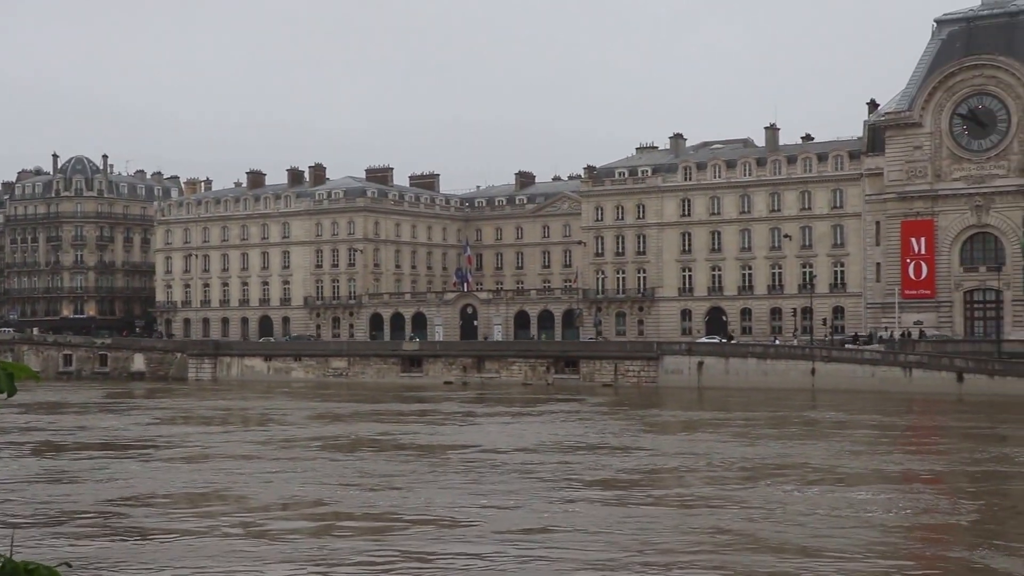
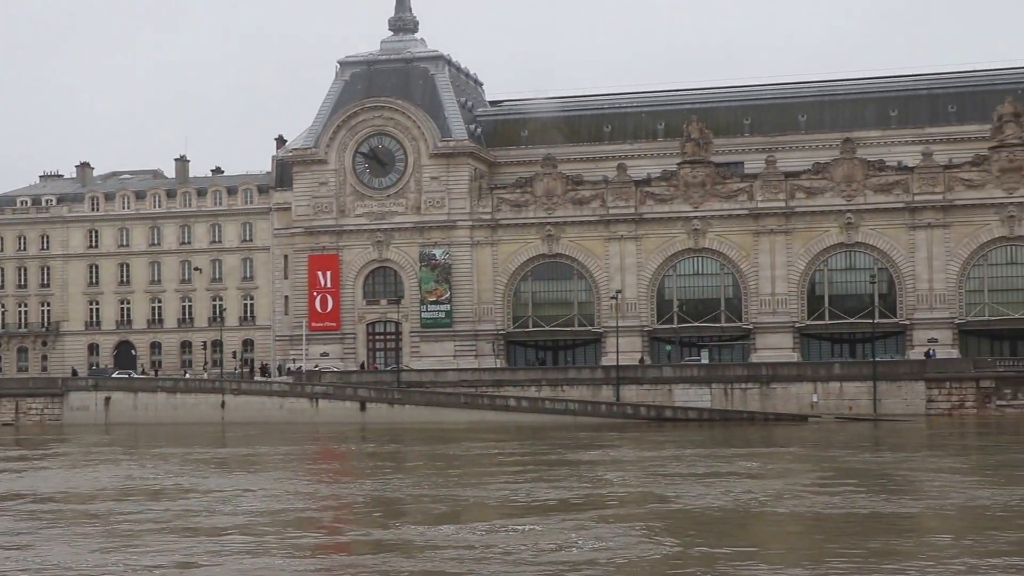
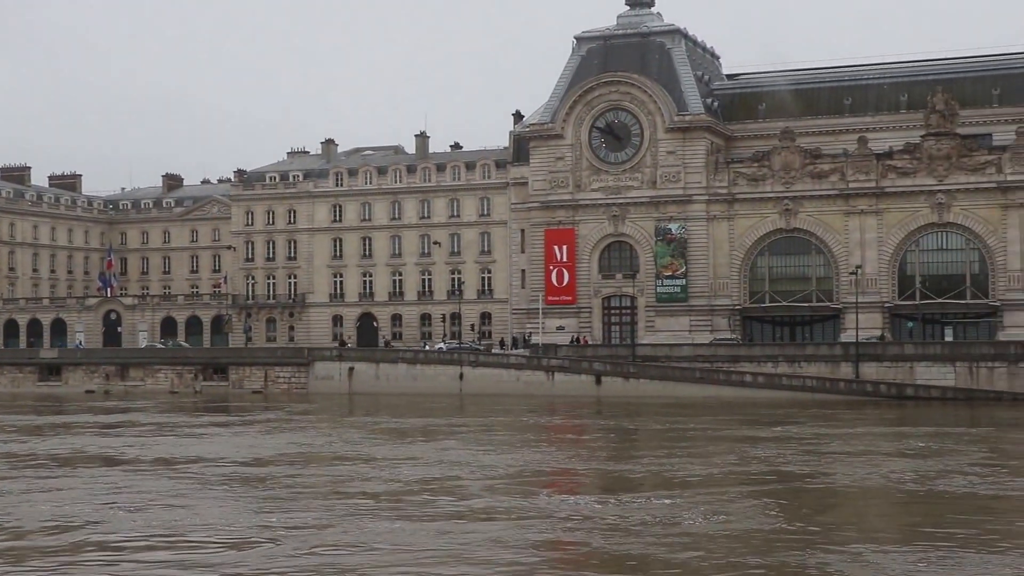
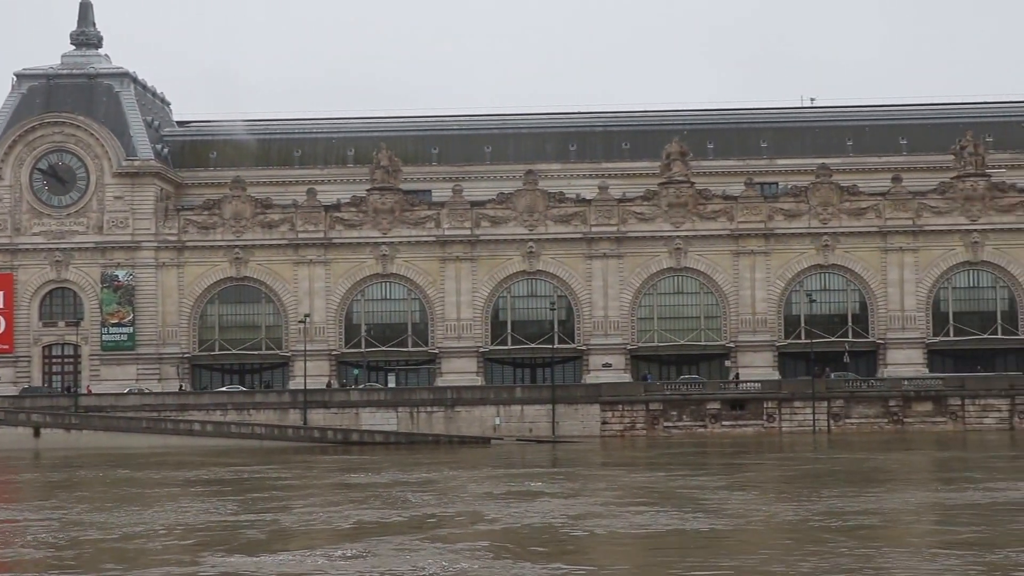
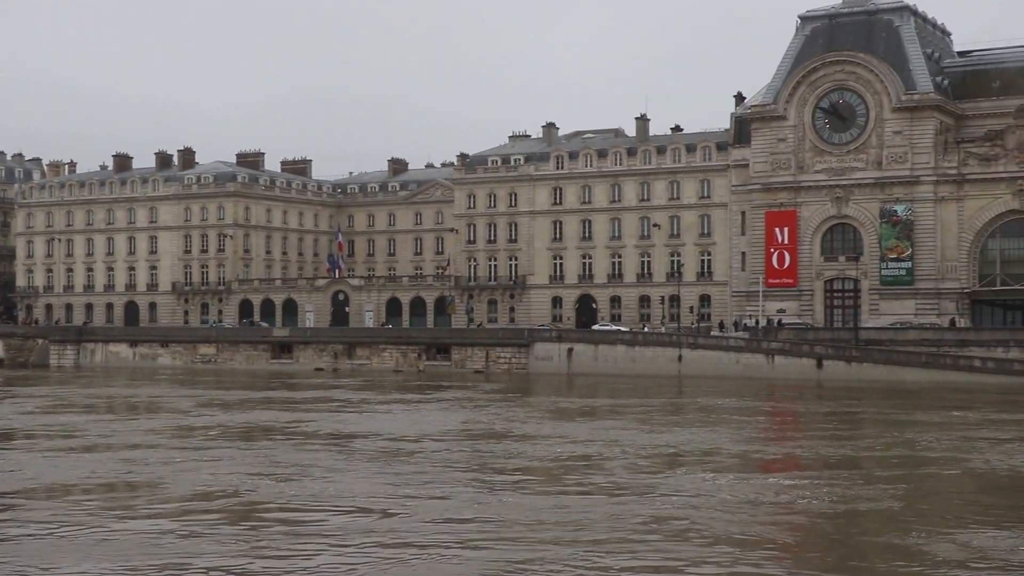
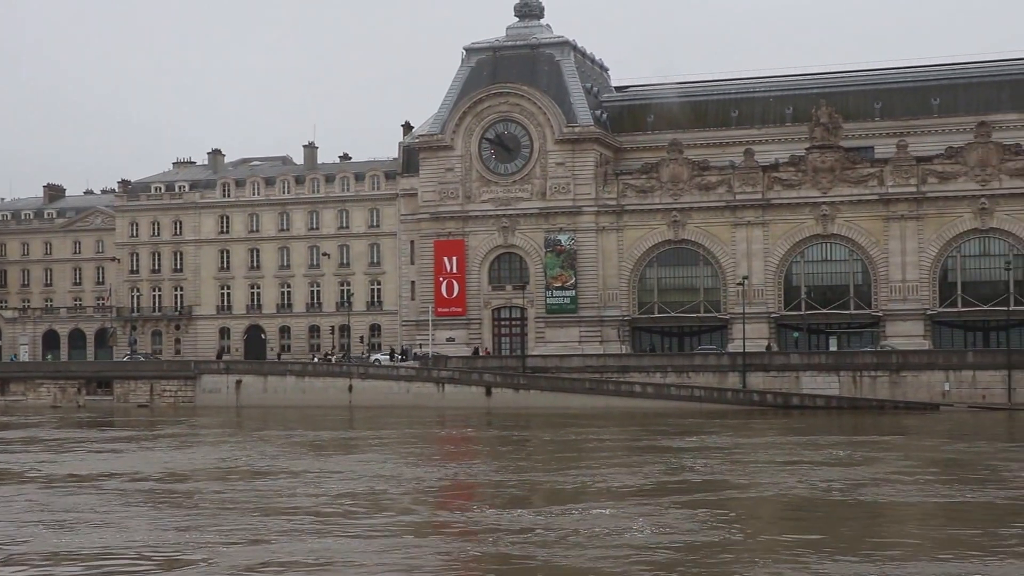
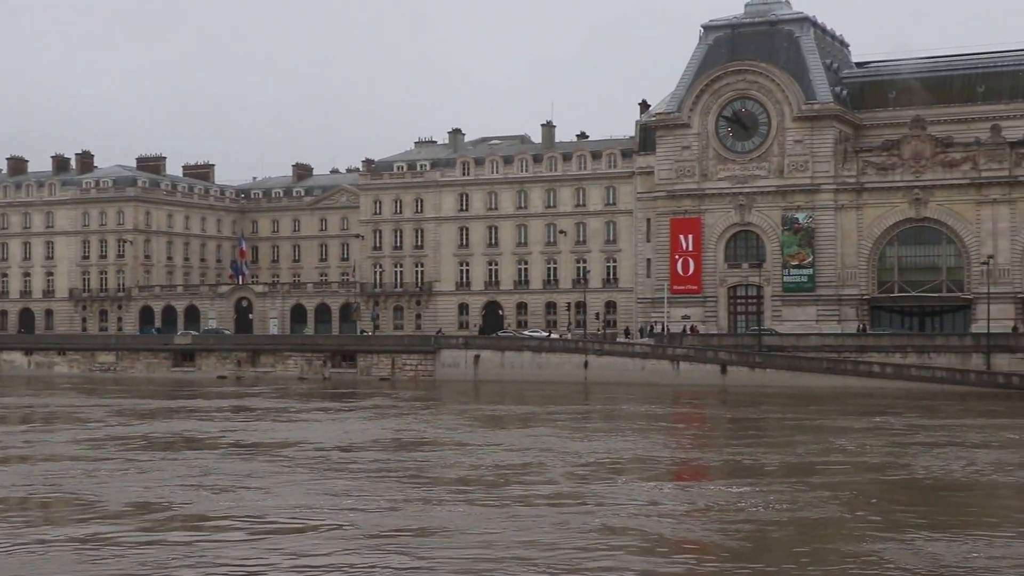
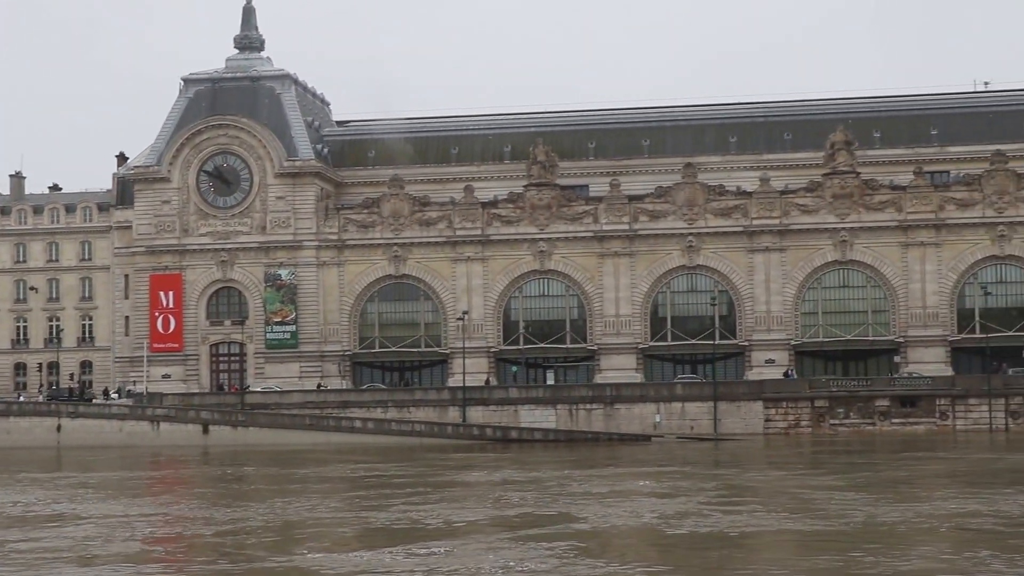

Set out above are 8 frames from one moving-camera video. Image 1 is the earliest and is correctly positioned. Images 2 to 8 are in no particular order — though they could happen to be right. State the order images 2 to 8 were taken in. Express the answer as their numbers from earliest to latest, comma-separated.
5, 7, 3, 6, 2, 8, 4
